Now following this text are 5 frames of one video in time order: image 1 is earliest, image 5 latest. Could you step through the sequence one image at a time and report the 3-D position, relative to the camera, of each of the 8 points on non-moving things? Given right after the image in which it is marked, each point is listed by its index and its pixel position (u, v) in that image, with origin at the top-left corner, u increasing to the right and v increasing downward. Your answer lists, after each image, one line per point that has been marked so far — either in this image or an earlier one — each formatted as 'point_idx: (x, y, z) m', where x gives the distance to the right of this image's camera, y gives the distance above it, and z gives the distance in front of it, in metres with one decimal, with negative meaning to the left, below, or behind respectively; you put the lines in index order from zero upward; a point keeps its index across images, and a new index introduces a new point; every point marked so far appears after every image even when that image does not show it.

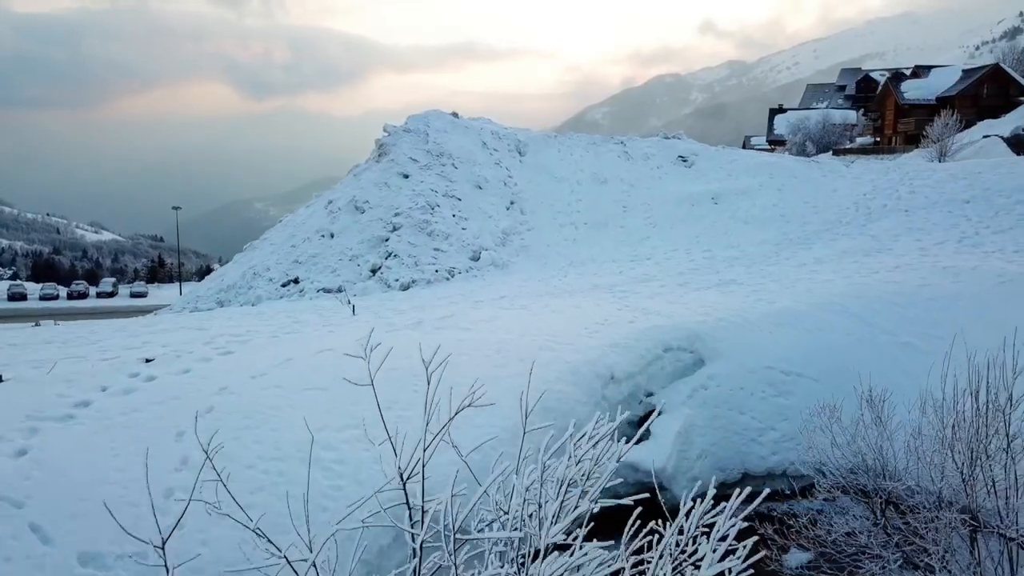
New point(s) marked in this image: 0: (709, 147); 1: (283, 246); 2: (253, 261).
0: (+4.0, +2.8, +13.8) m
1: (-4.1, +0.8, +12.2) m
2: (-4.7, +0.5, +12.3) m
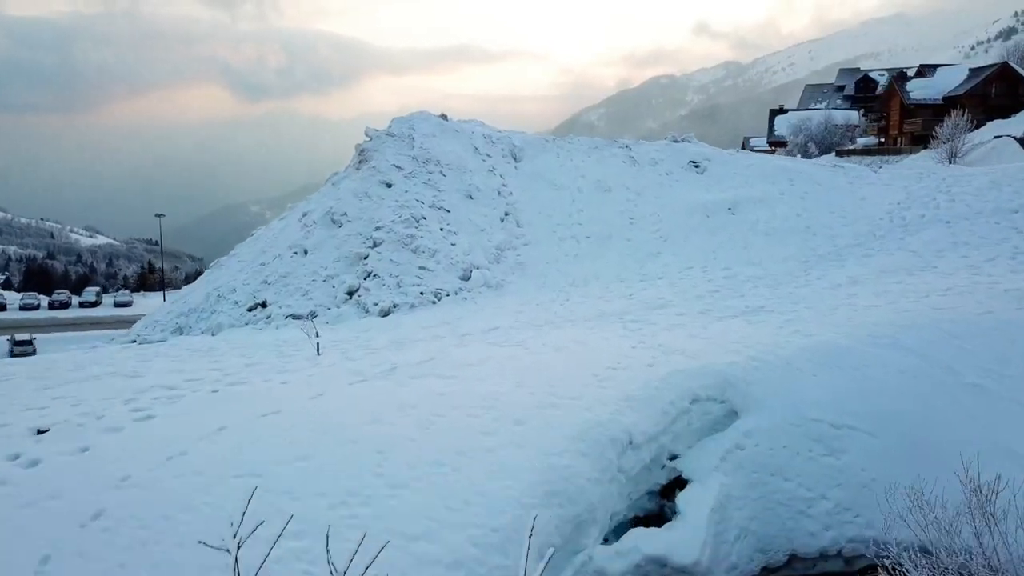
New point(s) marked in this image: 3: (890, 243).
0: (+3.9, +2.5, +12.6) m
1: (-4.2, +0.4, +11.0) m
2: (-4.8, +0.1, +11.1) m
3: (+5.4, +0.6, +9.7) m
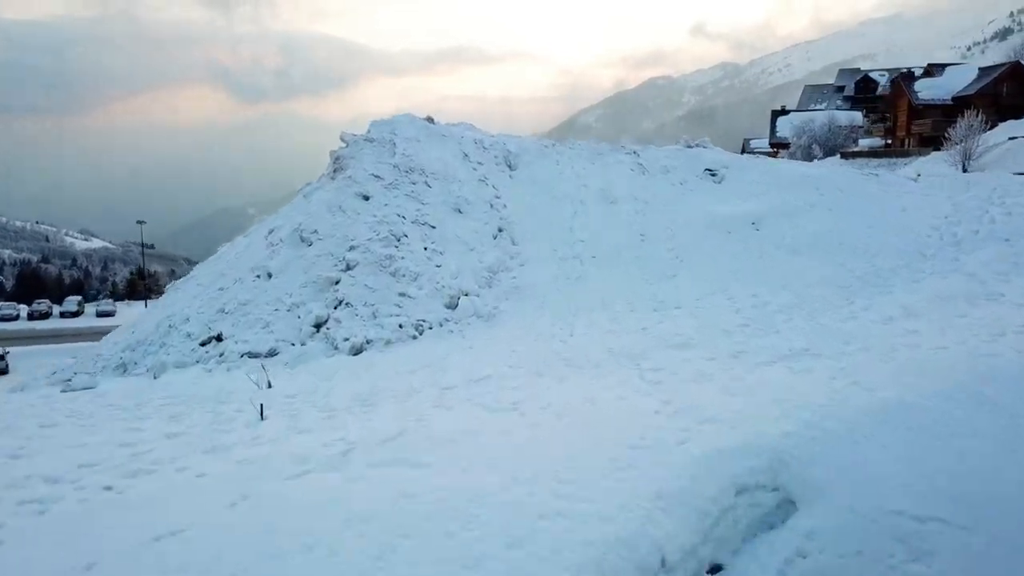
0: (+3.8, +2.2, +11.3) m
1: (-4.3, 0.0, +9.6) m
2: (-4.9, -0.2, +9.8) m
3: (+5.3, +0.3, +8.4) m
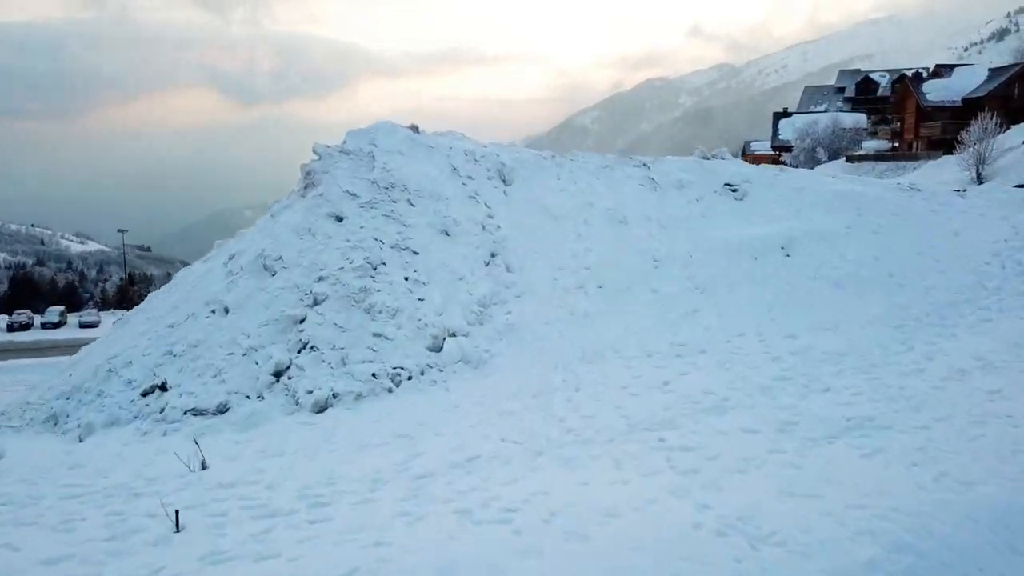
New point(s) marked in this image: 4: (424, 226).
0: (+3.7, +1.7, +10.1) m
1: (-4.3, -0.4, +8.4) m
2: (-4.9, -0.7, +8.5) m
3: (+5.2, -0.1, +7.2) m
4: (-1.1, +0.8, +8.8) m
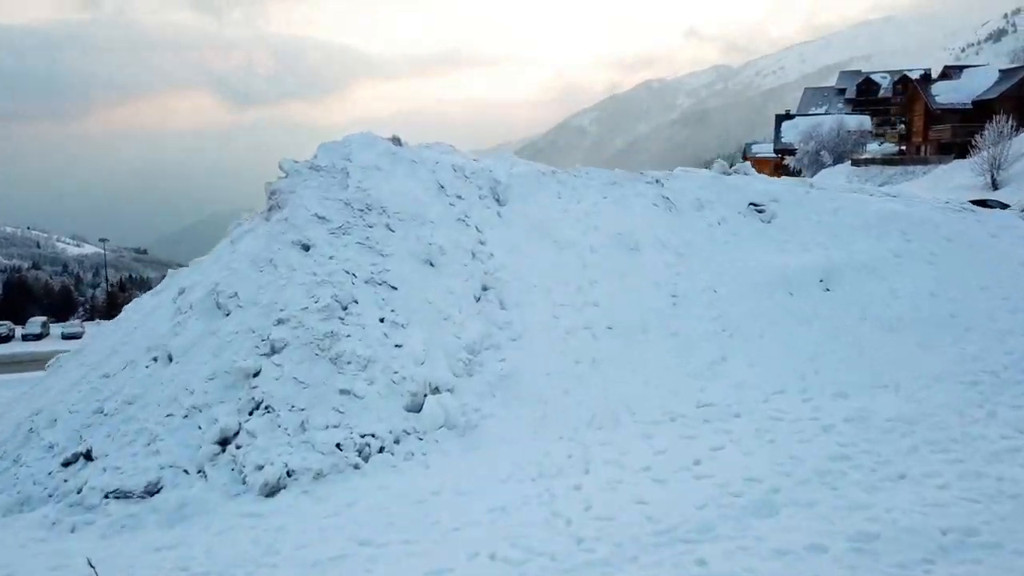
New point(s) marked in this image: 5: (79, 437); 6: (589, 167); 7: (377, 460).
0: (+3.7, +1.3, +8.9) m
1: (-4.4, -0.9, +7.1) m
2: (-5.0, -1.1, +7.3) m
3: (+5.2, -0.5, +6.0) m
4: (-1.2, +0.4, +7.6) m
5: (-4.0, -1.4, +6.3) m
6: (+1.1, +1.7, +9.6) m
7: (-1.1, -1.4, +5.6) m
